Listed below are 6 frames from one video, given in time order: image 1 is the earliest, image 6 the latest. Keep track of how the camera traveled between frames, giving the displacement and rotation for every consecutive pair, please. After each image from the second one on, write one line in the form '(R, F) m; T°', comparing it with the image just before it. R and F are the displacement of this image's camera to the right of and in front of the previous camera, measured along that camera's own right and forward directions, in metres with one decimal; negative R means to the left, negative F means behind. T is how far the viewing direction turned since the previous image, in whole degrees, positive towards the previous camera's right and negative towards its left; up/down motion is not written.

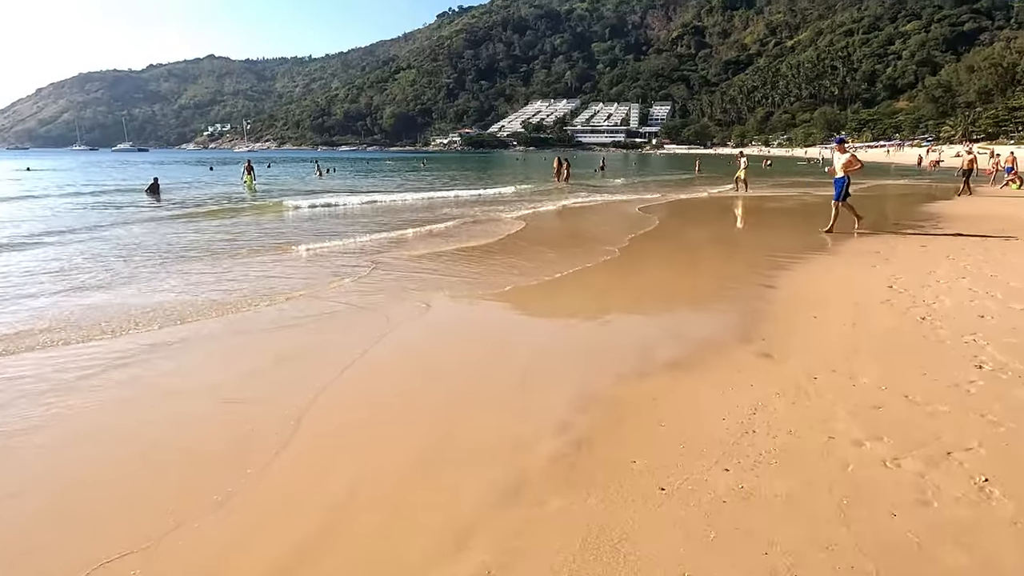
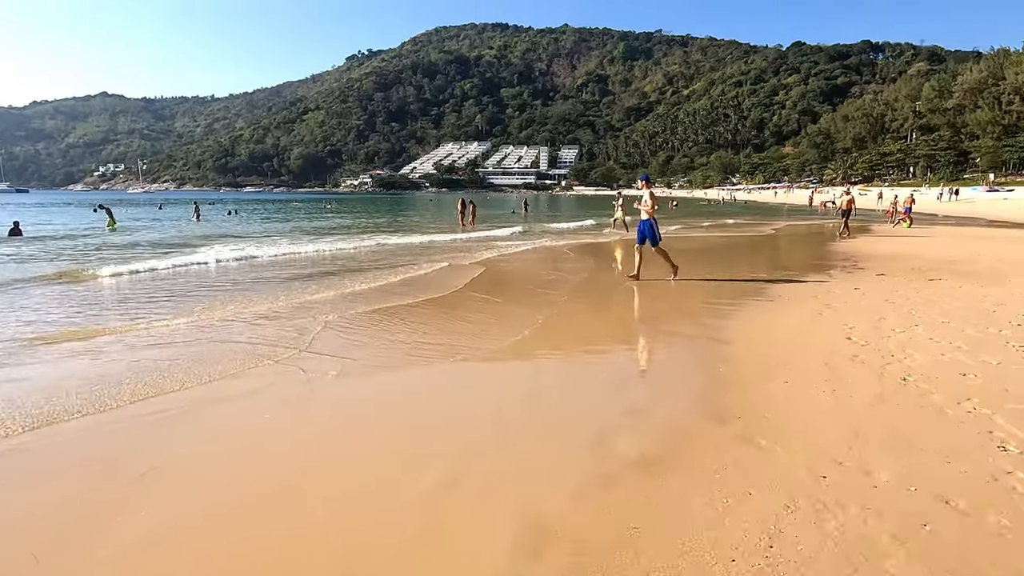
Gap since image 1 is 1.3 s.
(0.0, +1.1) m; +7°
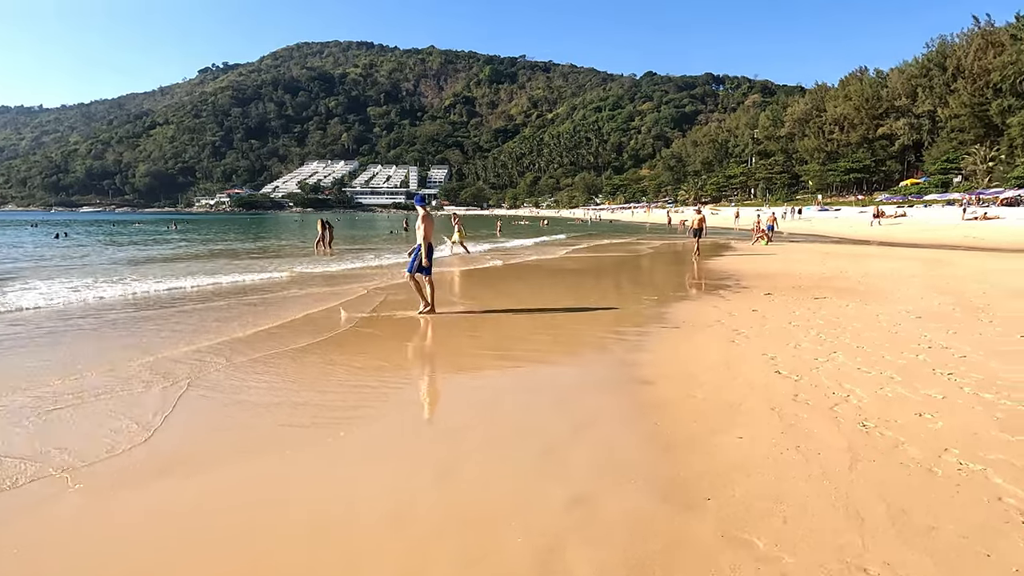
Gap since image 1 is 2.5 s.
(-0.1, +1.1) m; +11°
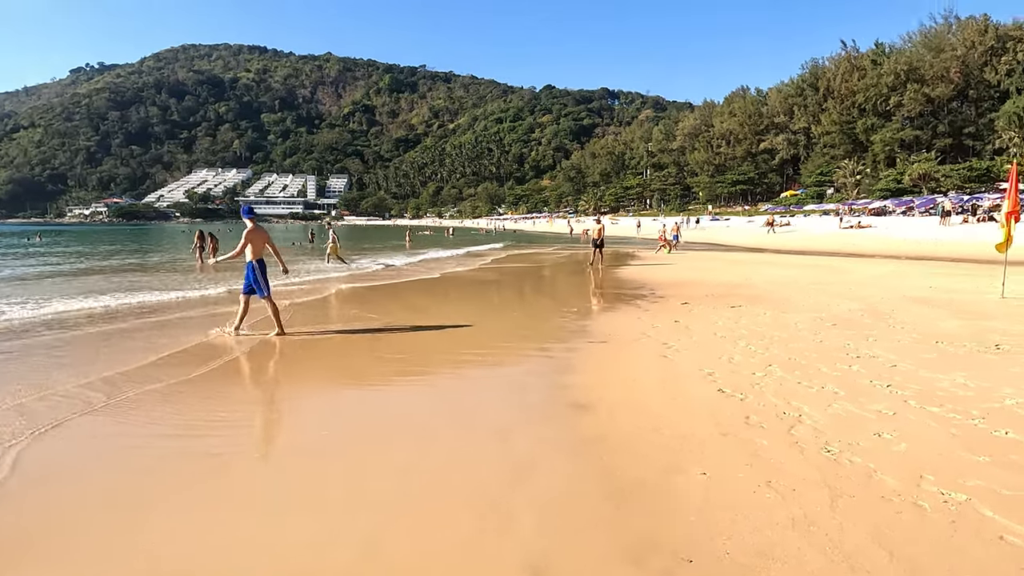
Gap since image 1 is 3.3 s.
(-0.1, +0.7) m; +8°
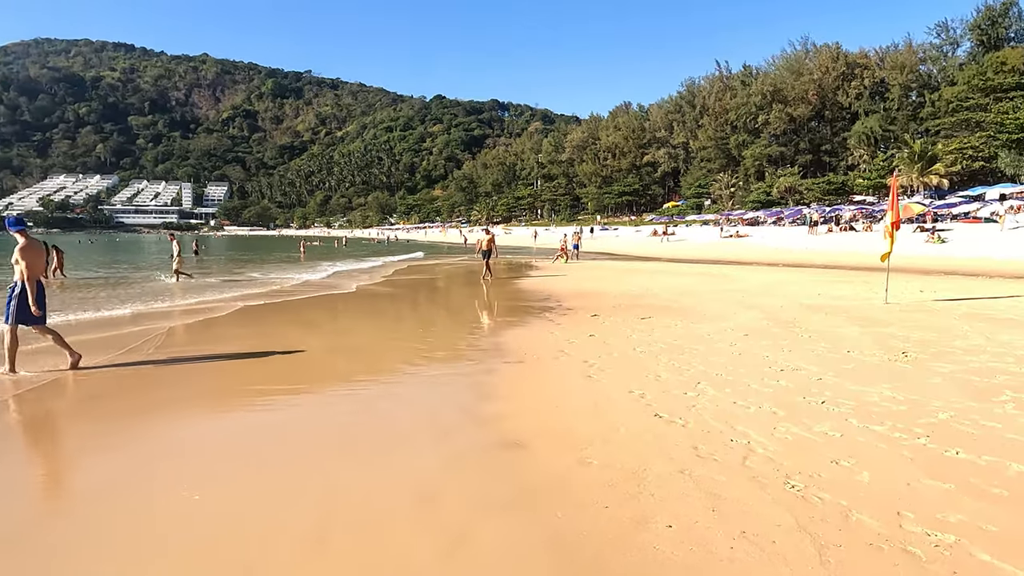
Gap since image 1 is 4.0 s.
(-0.2, +0.7) m; +9°
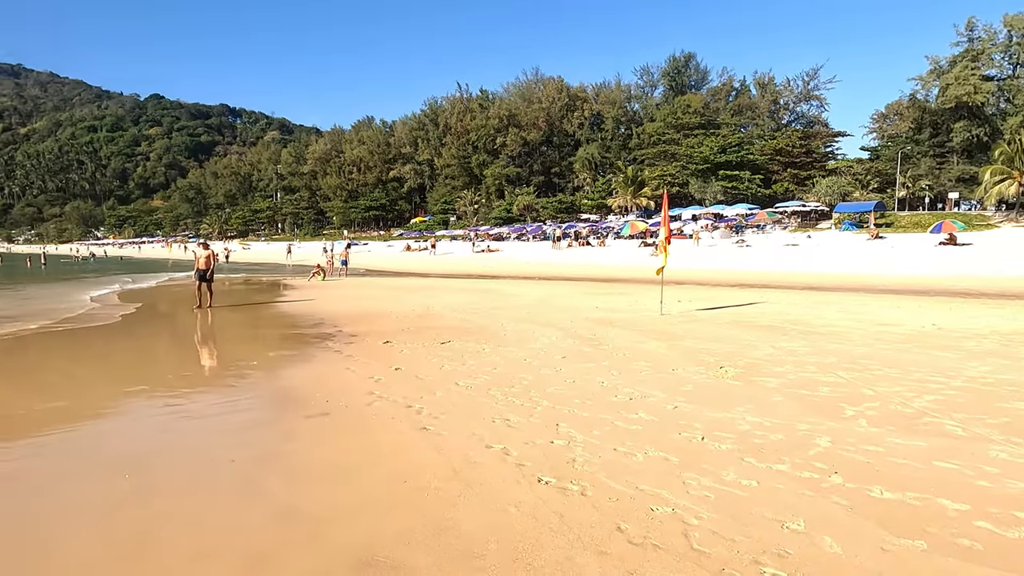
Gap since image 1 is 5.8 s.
(-0.5, +1.4) m; +22°
